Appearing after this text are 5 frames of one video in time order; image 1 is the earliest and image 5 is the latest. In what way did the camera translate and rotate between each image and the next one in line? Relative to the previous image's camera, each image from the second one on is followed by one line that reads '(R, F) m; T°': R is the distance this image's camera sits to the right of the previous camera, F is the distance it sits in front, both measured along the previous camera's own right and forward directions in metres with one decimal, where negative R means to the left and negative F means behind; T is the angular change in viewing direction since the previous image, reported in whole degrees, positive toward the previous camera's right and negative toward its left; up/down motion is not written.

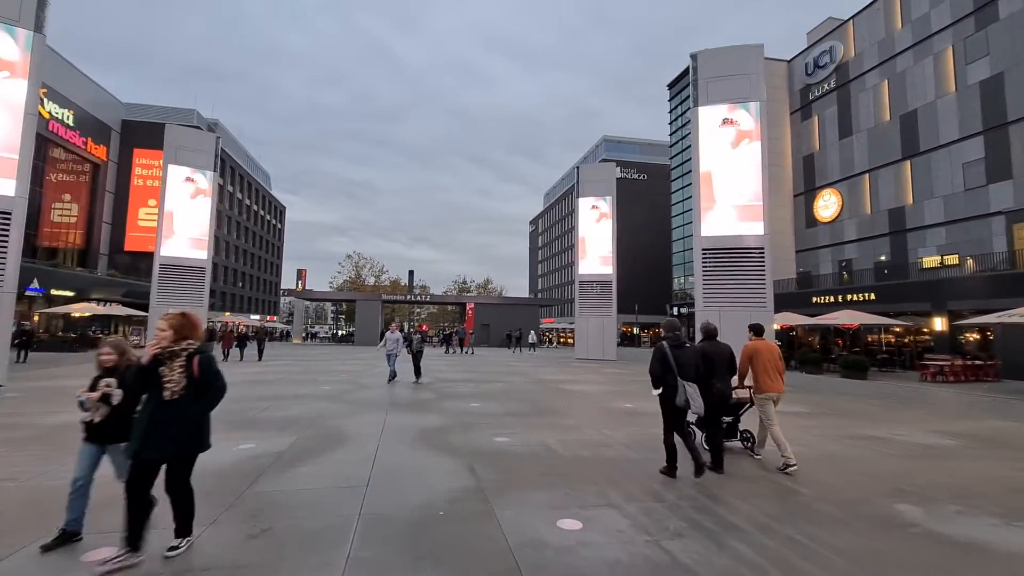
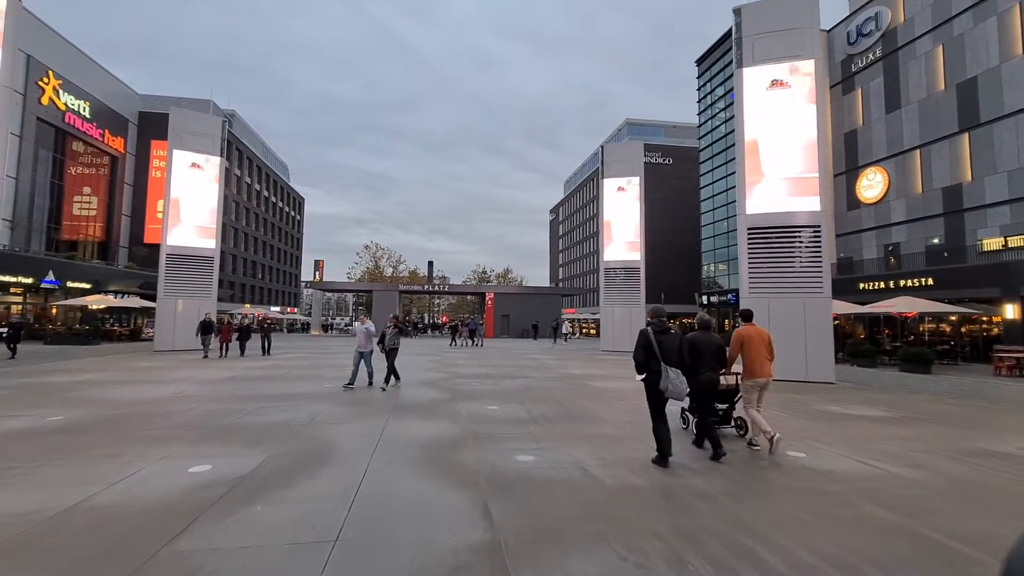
(-0.1, +1.6) m; -2°
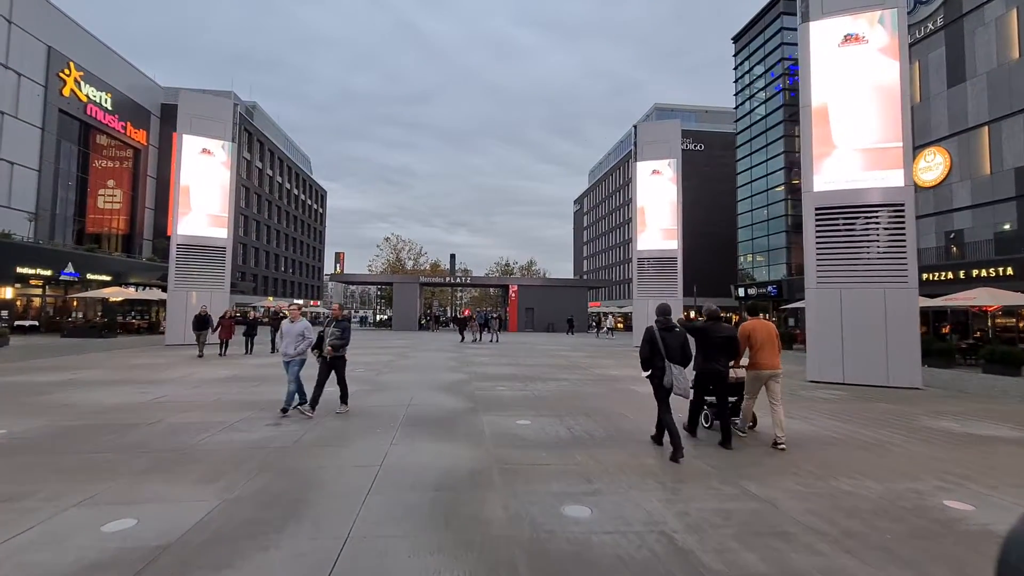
(-0.2, +1.7) m; -3°
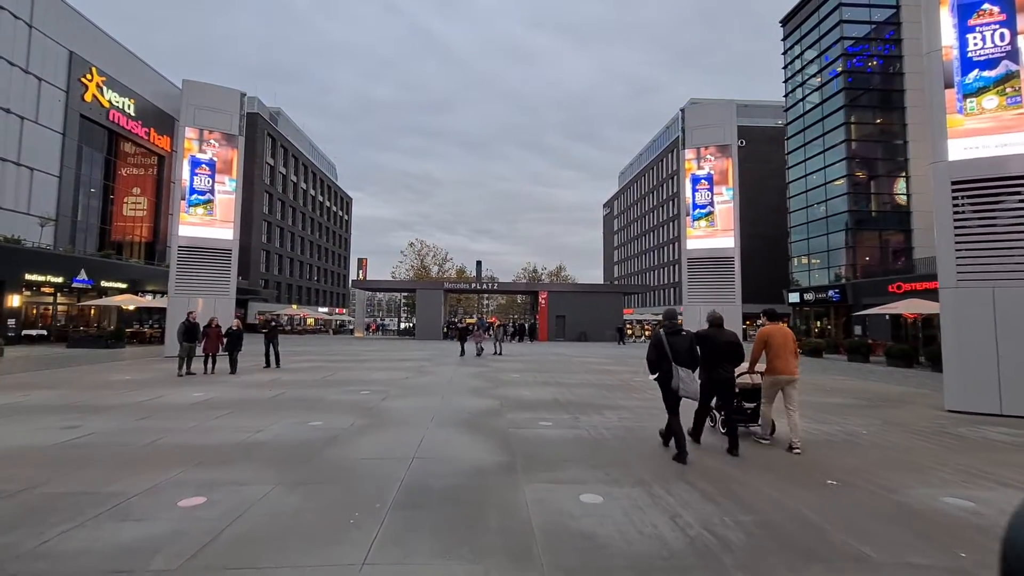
(-0.3, +2.6) m; -3°
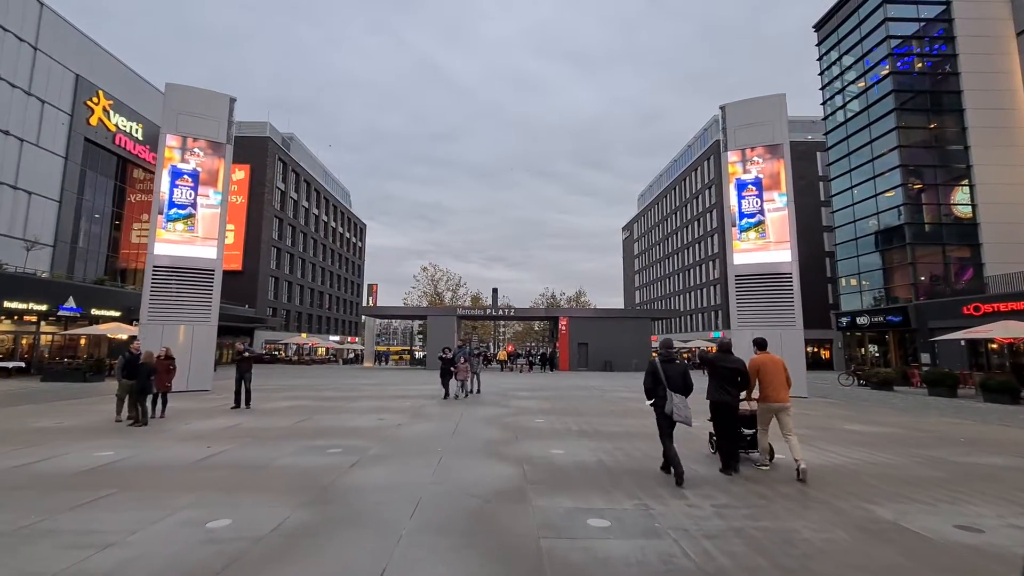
(-0.1, +2.8) m; -2°
